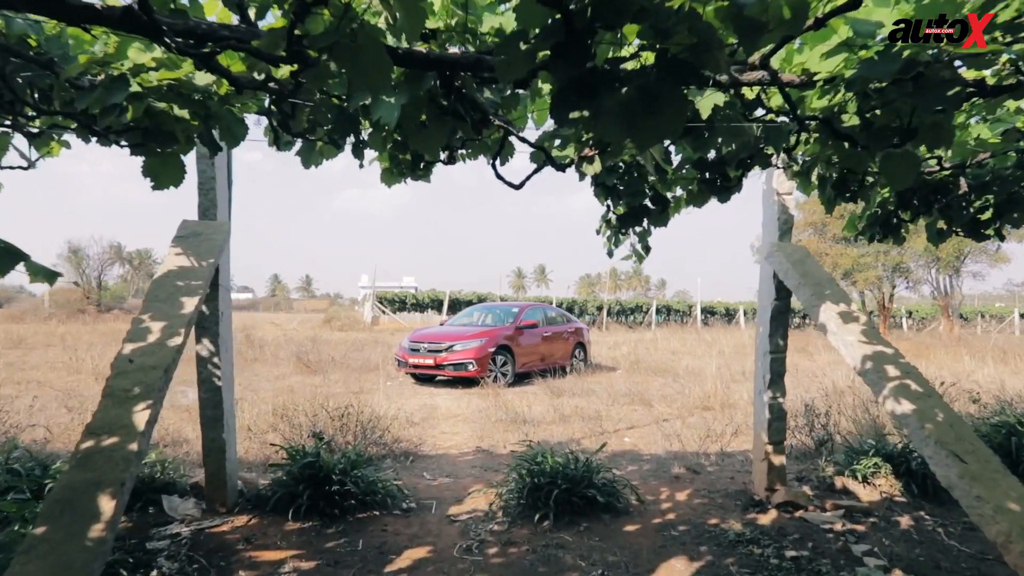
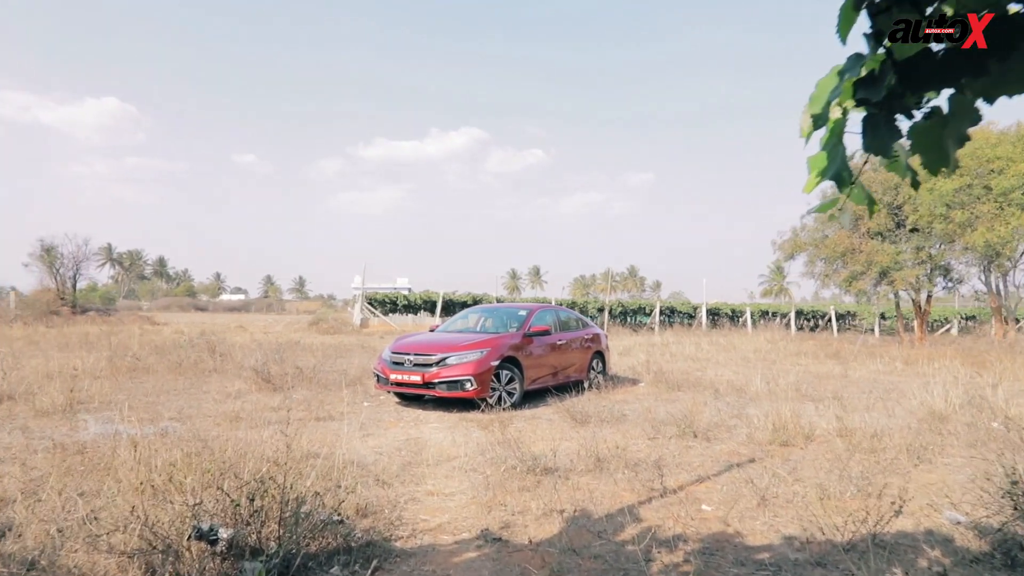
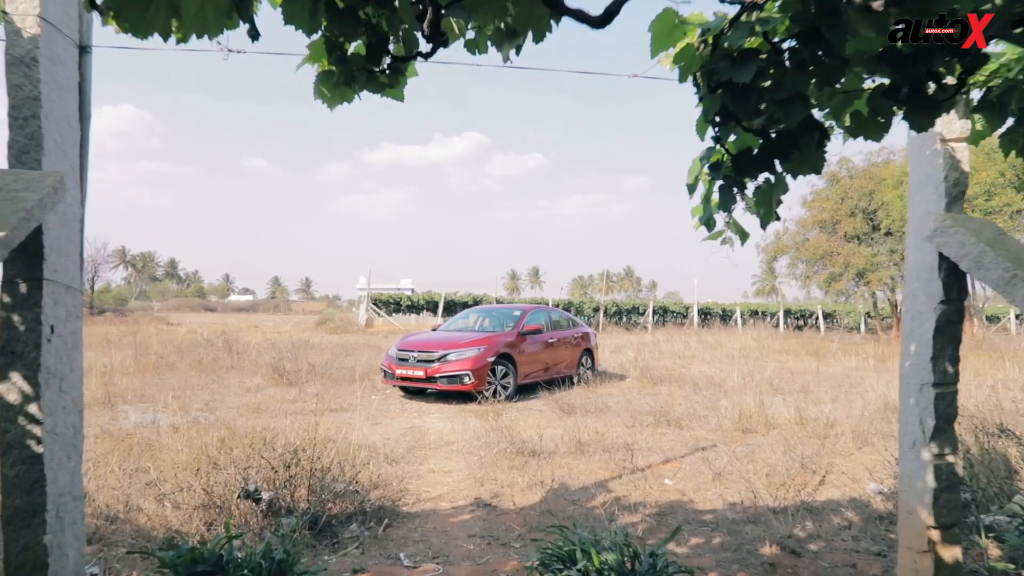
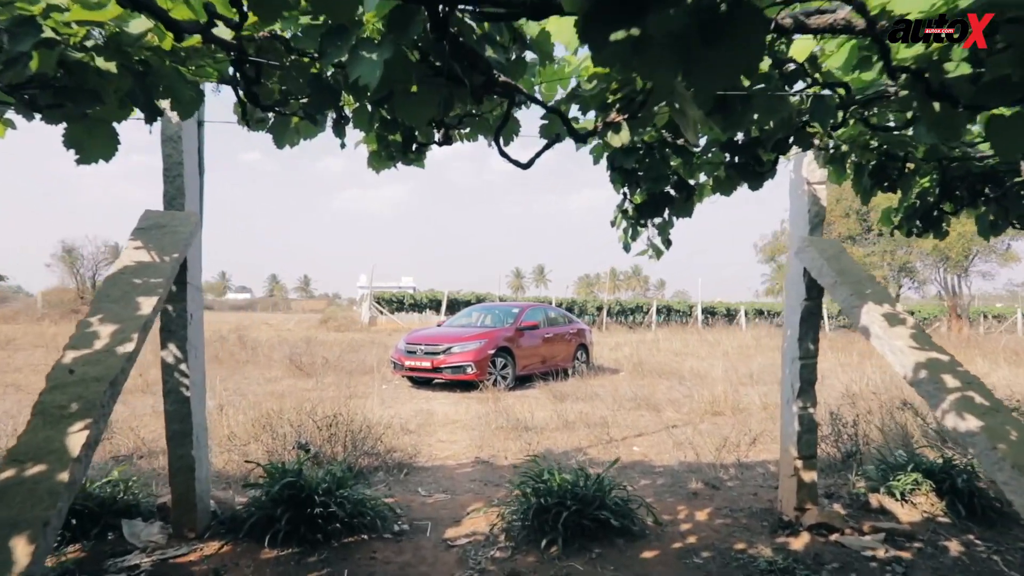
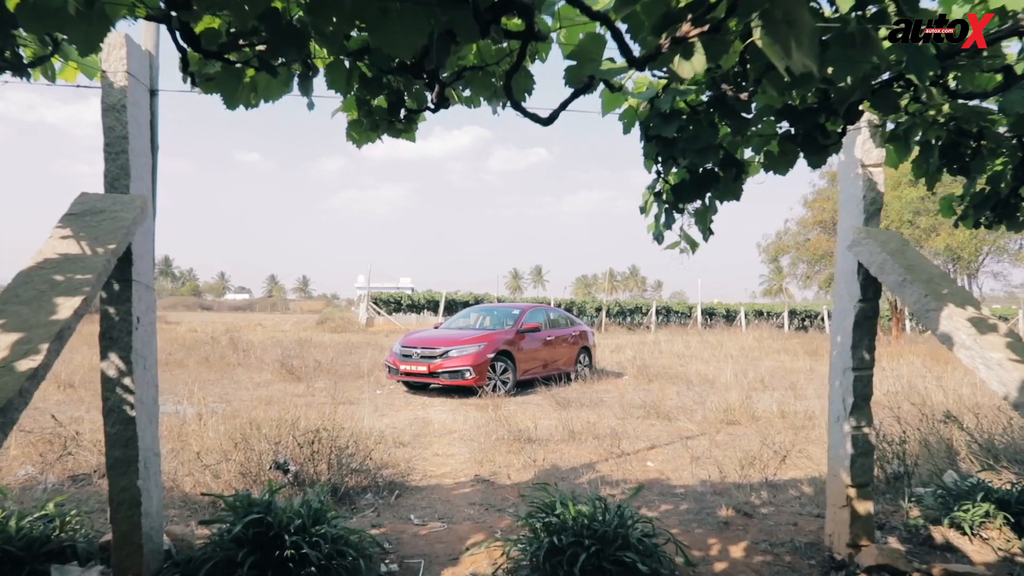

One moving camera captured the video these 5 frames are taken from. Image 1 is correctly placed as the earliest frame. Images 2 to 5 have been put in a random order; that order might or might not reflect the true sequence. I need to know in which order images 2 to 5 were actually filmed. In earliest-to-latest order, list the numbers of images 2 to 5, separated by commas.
4, 5, 3, 2
